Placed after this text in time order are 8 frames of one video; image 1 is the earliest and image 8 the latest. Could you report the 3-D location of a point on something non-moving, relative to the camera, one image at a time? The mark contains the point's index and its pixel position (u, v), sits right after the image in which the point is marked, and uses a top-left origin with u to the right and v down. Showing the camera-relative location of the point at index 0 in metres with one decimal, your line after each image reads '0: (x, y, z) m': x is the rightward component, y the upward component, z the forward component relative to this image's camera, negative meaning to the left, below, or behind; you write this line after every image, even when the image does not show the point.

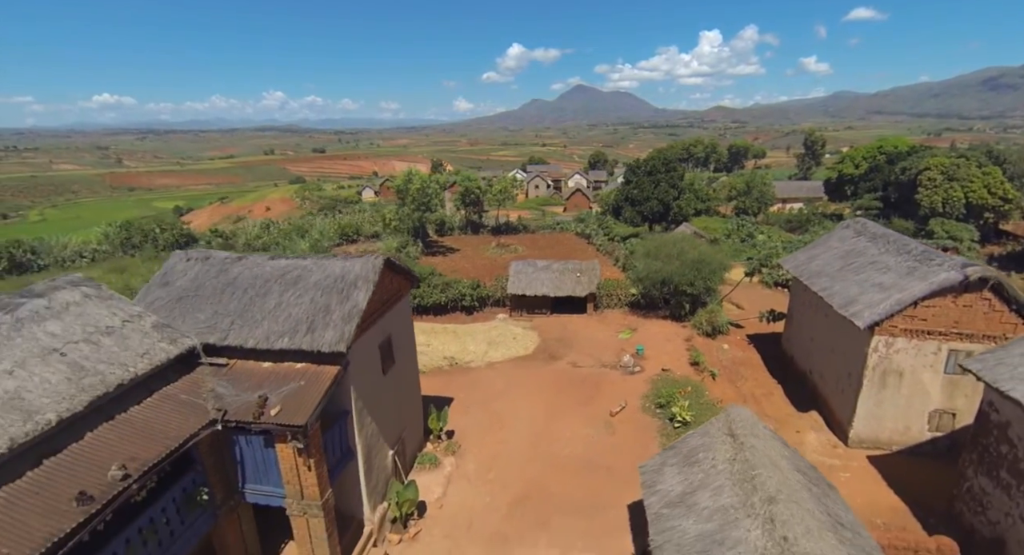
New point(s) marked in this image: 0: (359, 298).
0: (-4.0, -0.6, +12.1) m
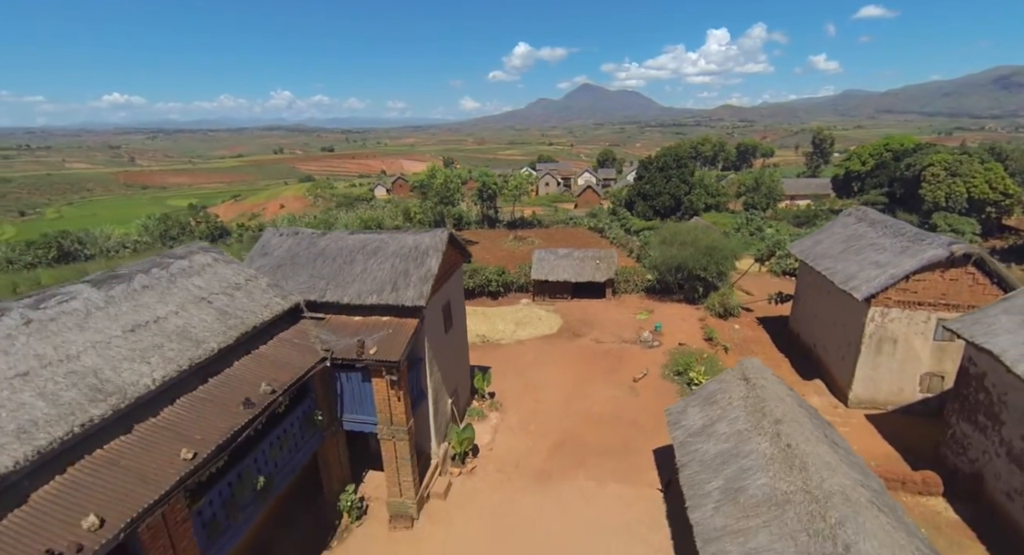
0: (-2.4, +0.4, +14.6) m
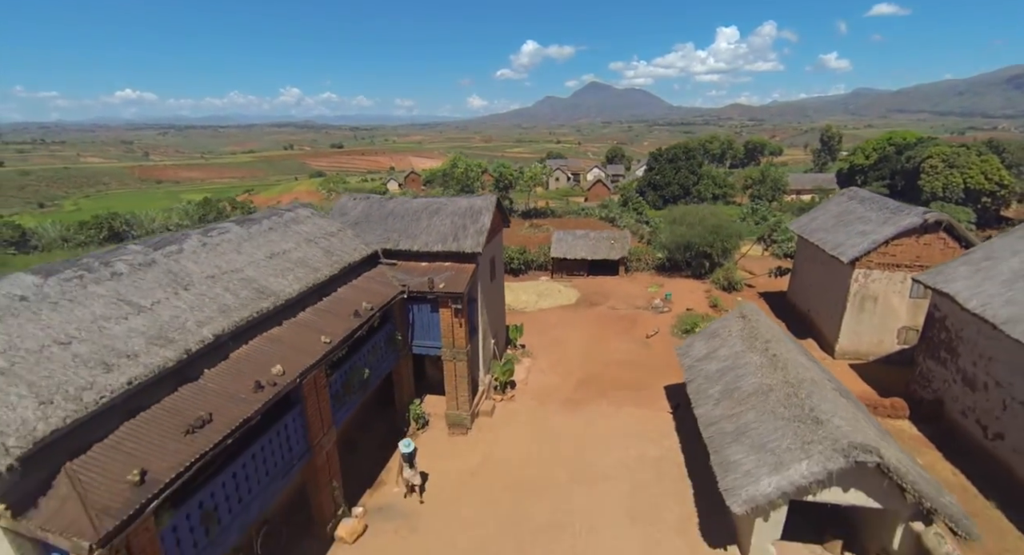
0: (-0.9, +2.2, +17.8) m
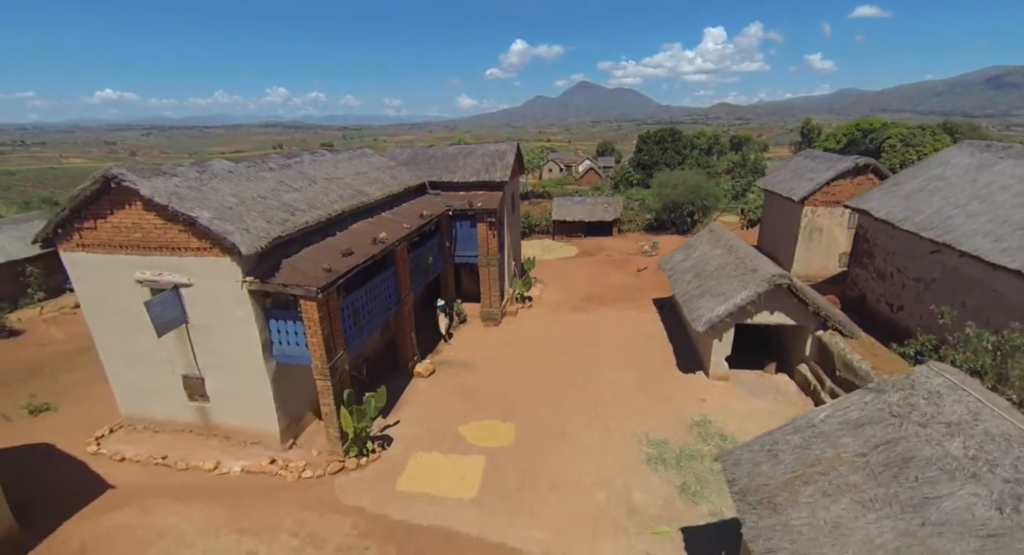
0: (0.0, +5.9, +22.6) m
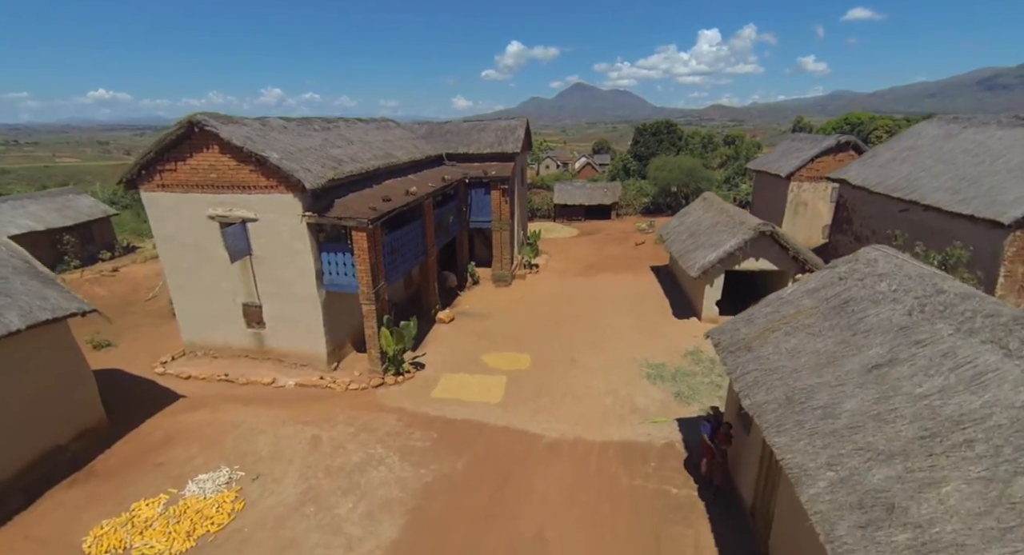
0: (+0.5, +7.8, +24.6) m
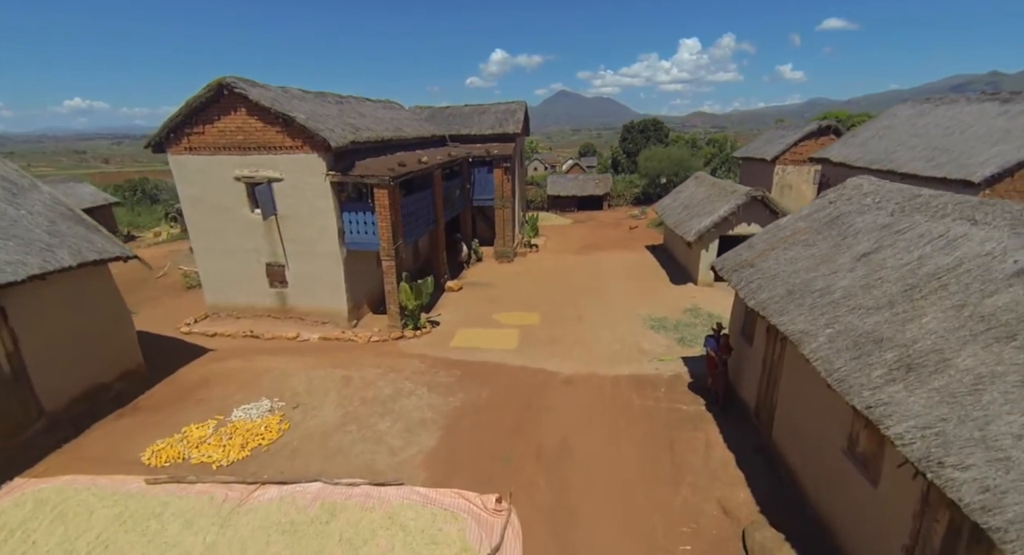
0: (+0.5, +9.1, +25.6) m
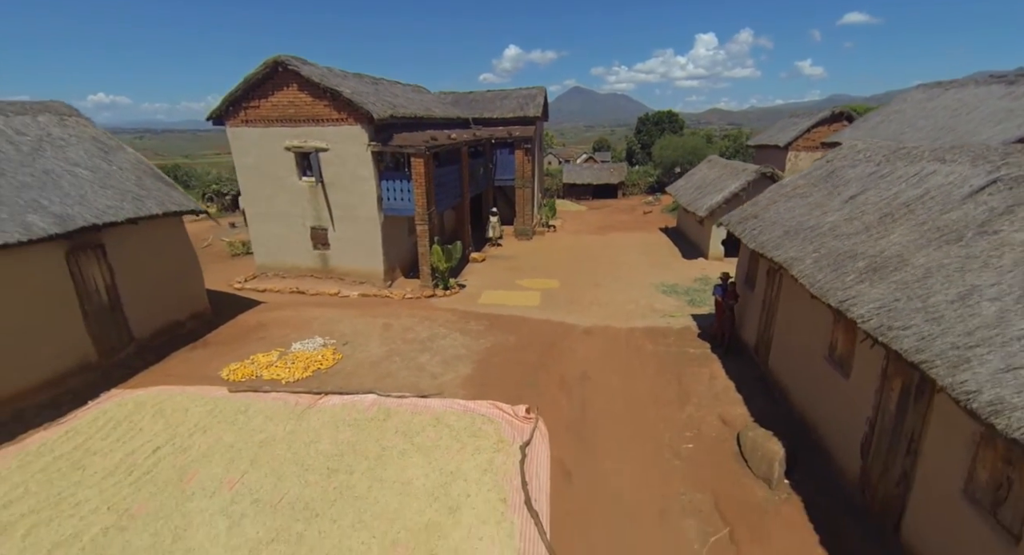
0: (+1.7, +10.4, +26.8) m
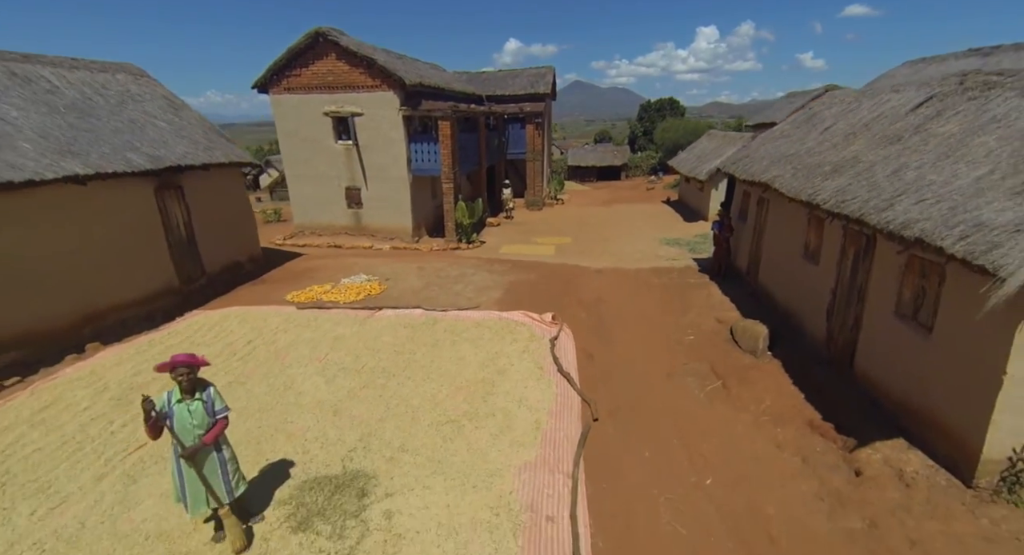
0: (+2.3, +12.3, +28.3) m
